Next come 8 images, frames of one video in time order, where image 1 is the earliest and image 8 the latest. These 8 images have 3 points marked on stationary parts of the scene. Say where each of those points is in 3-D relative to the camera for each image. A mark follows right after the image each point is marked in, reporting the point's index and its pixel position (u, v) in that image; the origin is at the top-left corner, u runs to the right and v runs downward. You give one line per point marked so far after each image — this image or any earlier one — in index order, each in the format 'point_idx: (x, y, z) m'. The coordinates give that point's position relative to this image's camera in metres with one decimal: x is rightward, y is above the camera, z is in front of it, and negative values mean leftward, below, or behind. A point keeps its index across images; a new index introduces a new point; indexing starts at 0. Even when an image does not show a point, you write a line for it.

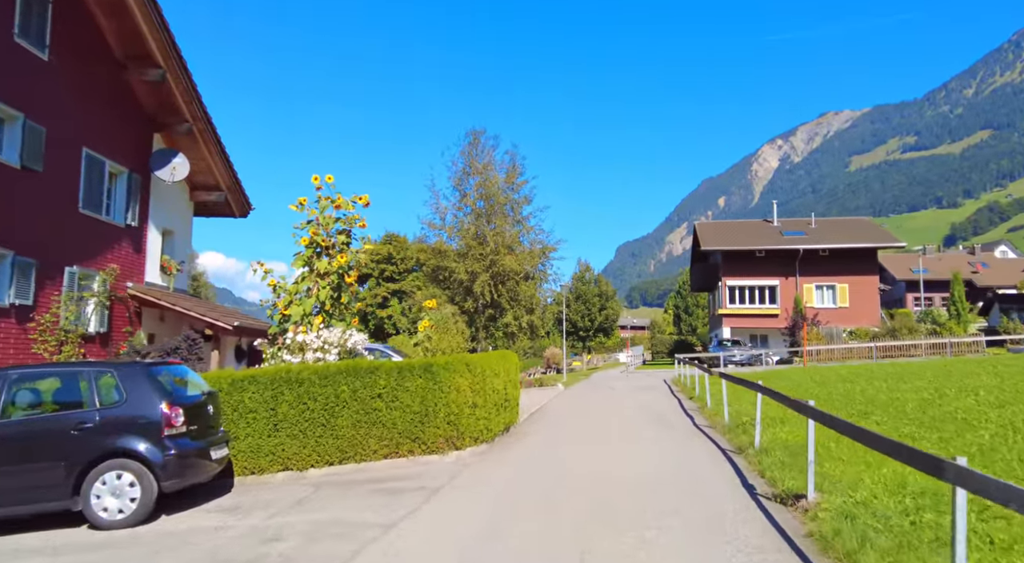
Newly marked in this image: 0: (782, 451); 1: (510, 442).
0: (+3.2, -2.0, +7.4) m
1: (0.0, -2.5, +9.6) m
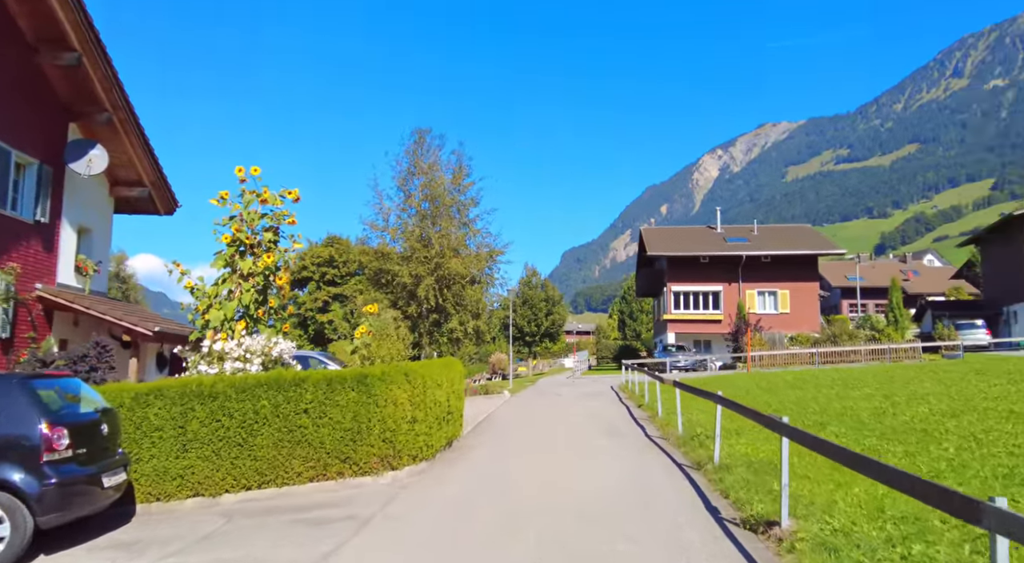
0: (+2.5, -2.0, +6.9) m
1: (-0.8, -2.5, +8.9) m
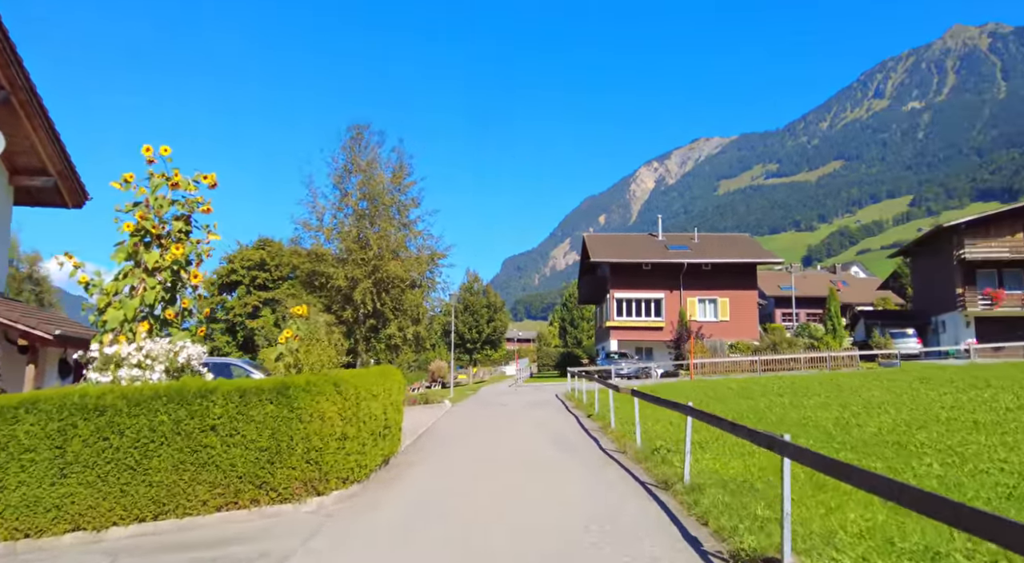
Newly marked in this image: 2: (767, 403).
0: (+2.0, -2.0, +6.2) m
1: (-1.5, -2.5, +7.9) m
2: (+5.6, -2.6, +13.8) m
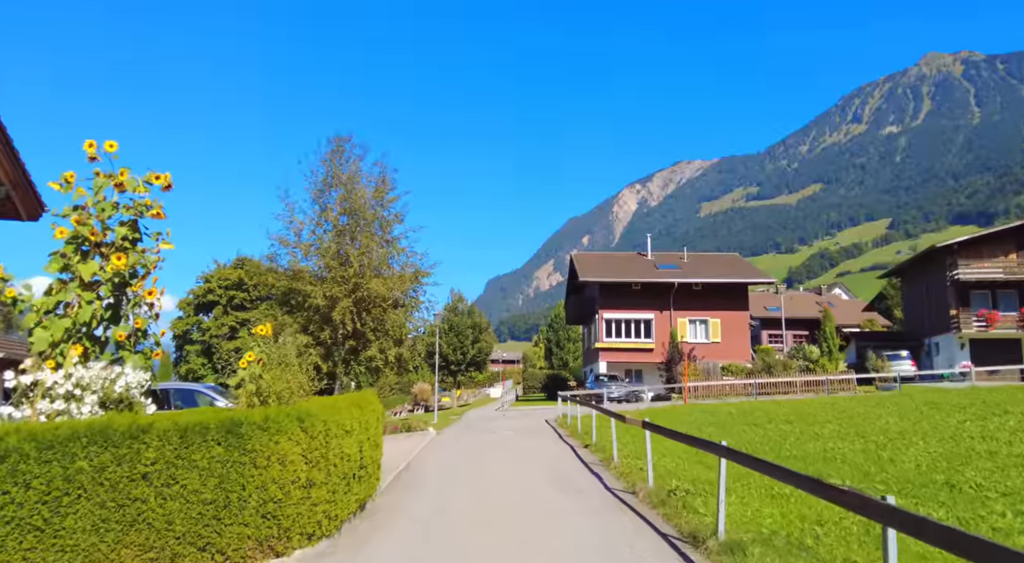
0: (+2.0, -2.1, +5.2) m
1: (-1.6, -2.6, +6.7) m
2: (+5.4, -3.0, +12.8) m
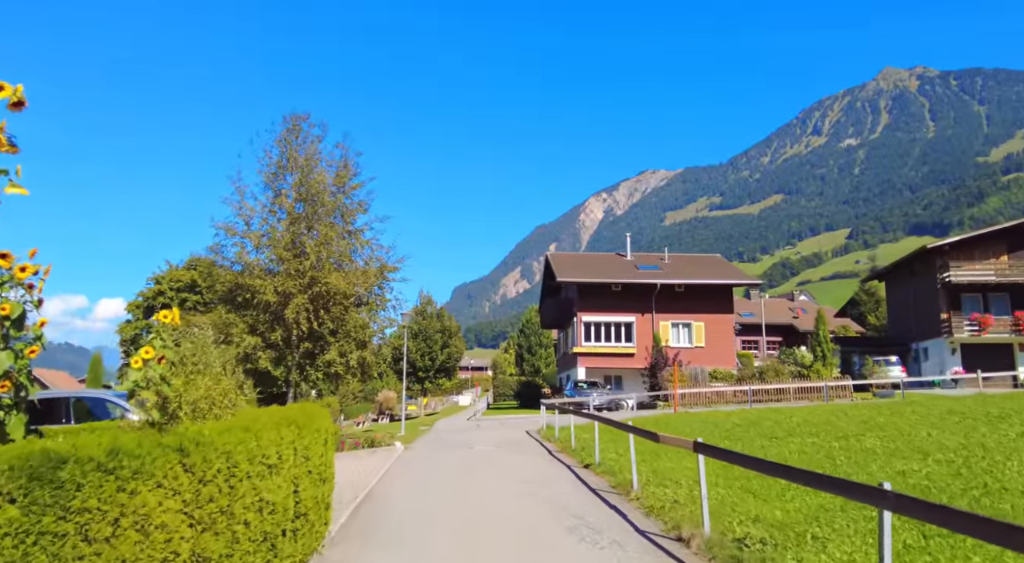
0: (+2.2, -1.8, +3.1) m
1: (-1.5, -2.3, +4.5) m
2: (+5.2, -2.8, +10.9) m
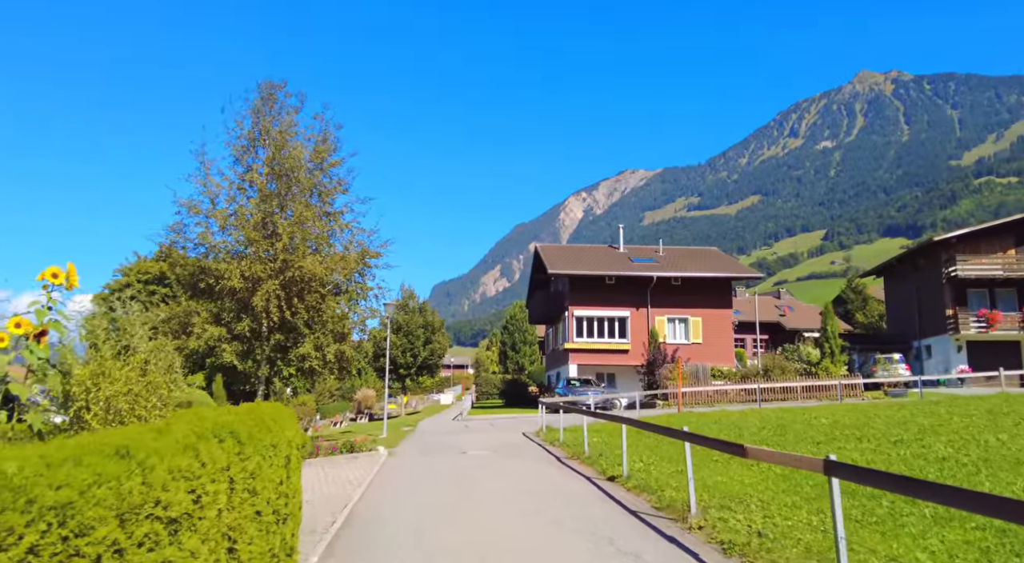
0: (+2.6, -1.5, +1.4) m
1: (-1.1, -2.0, +2.7) m
2: (+5.3, -2.5, +9.3) m
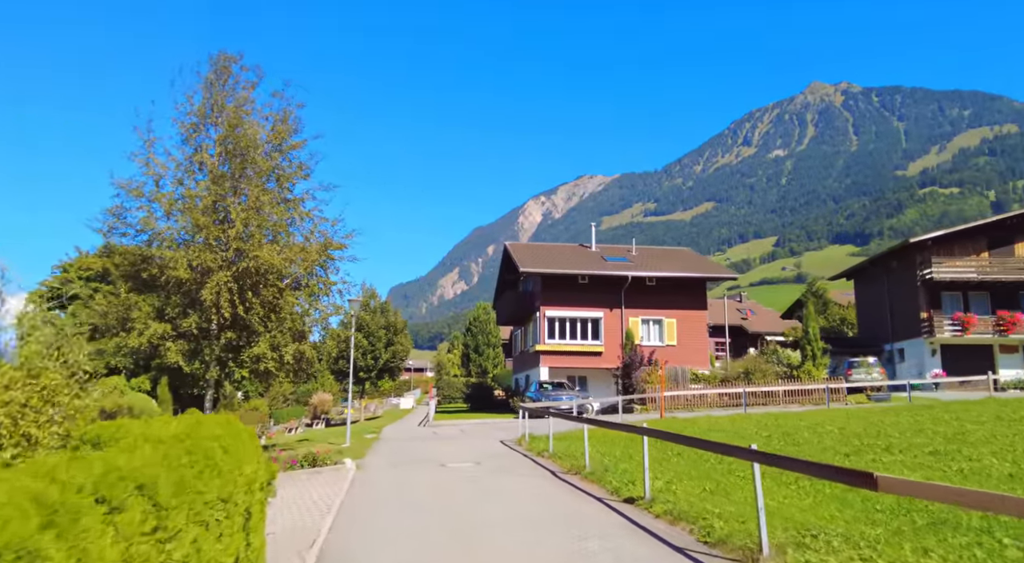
0: (+3.1, -1.3, +0.2) m
1: (-0.7, -1.8, +1.2) m
2: (+5.3, -2.4, +8.3) m
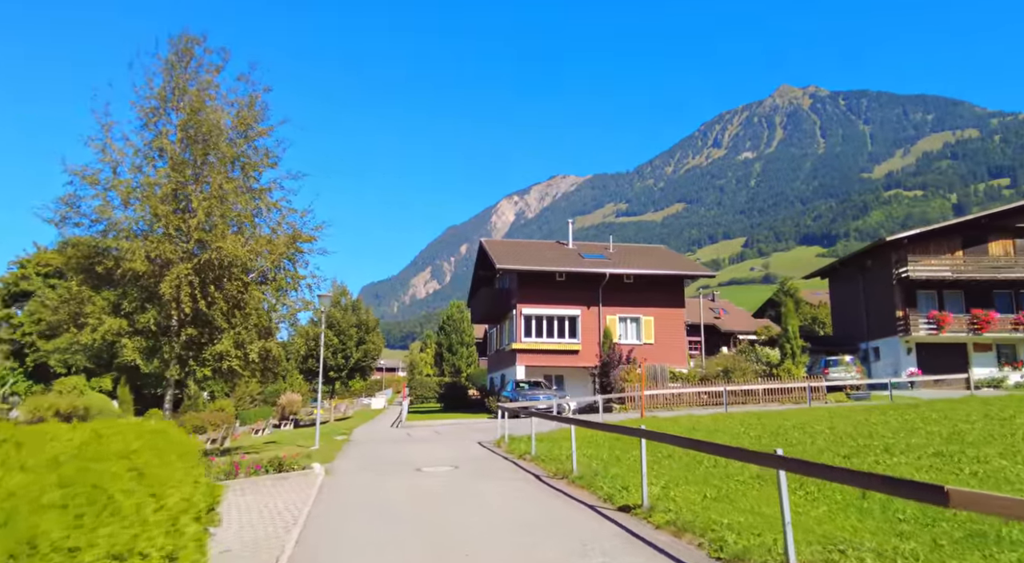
0: (+3.3, -1.2, -0.3) m
1: (-0.6, -1.7, +0.5) m
2: (+5.1, -2.3, +7.8) m
